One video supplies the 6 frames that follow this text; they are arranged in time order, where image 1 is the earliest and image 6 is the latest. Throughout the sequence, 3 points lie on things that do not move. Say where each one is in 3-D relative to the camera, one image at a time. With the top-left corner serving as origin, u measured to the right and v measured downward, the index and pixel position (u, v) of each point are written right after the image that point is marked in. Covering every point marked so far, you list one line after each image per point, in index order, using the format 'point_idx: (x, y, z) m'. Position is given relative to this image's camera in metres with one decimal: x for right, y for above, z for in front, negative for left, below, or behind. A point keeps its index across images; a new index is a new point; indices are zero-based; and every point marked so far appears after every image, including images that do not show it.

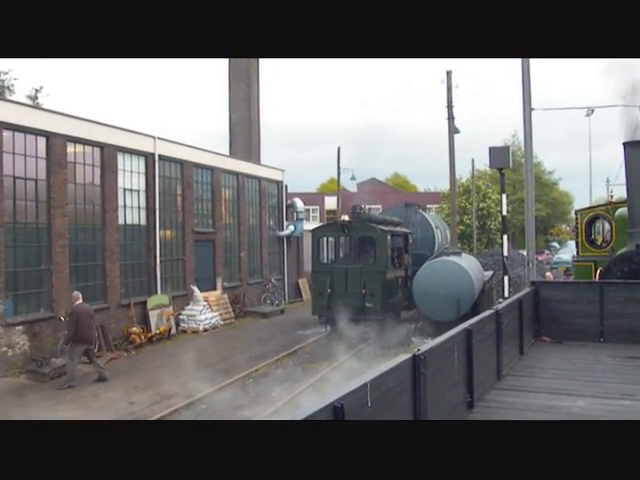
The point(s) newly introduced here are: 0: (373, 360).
0: (+1.1, -2.4, +13.8) m
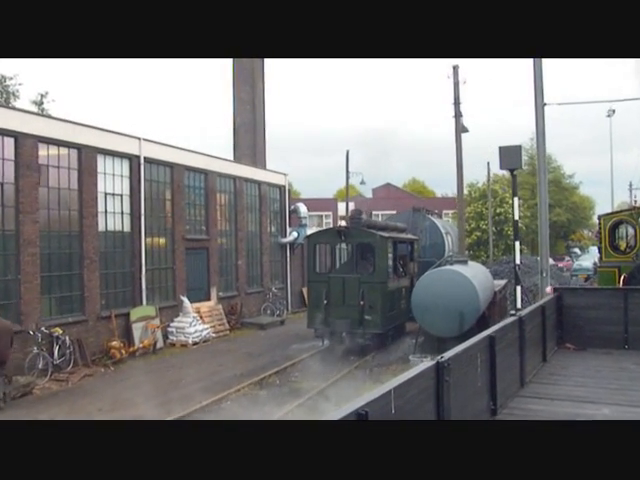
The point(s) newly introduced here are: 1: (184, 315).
0: (+0.9, -2.6, +12.6) m
1: (-3.4, -1.9, +17.3) m
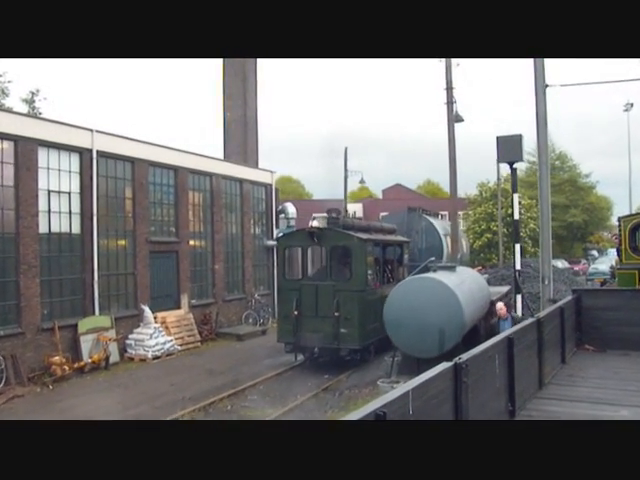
0: (+0.2, -2.6, +10.8) m
1: (-4.0, -2.0, +15.6) m
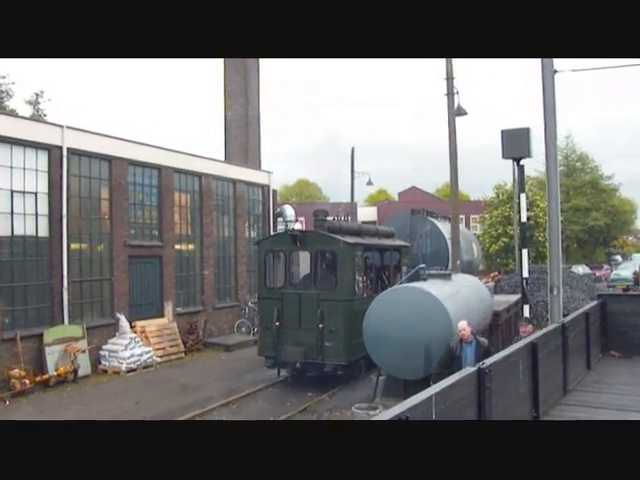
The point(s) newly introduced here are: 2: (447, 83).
0: (-0.2, -2.7, +9.6) m
1: (-4.2, -2.0, +14.5) m
2: (+2.7, +3.3, +14.7) m
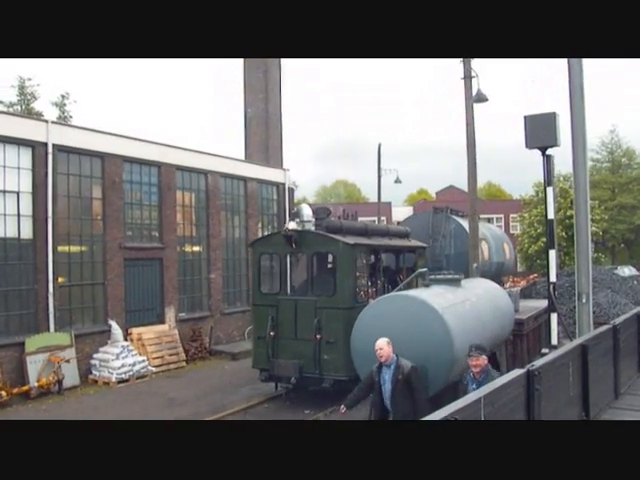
0: (-0.4, -2.7, +8.4) m
1: (-4.1, -2.1, +13.6) m
2: (+2.8, +3.3, +13.4) m
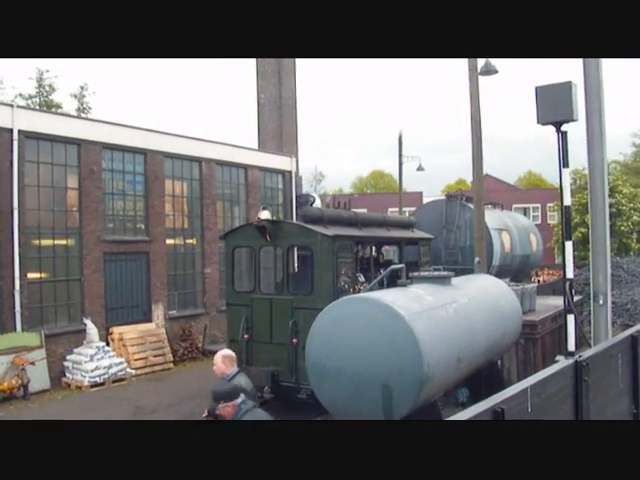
0: (-0.9, -2.6, +7.2) m
1: (-4.3, -1.9, +12.6) m
2: (+2.6, +3.5, +11.9) m
